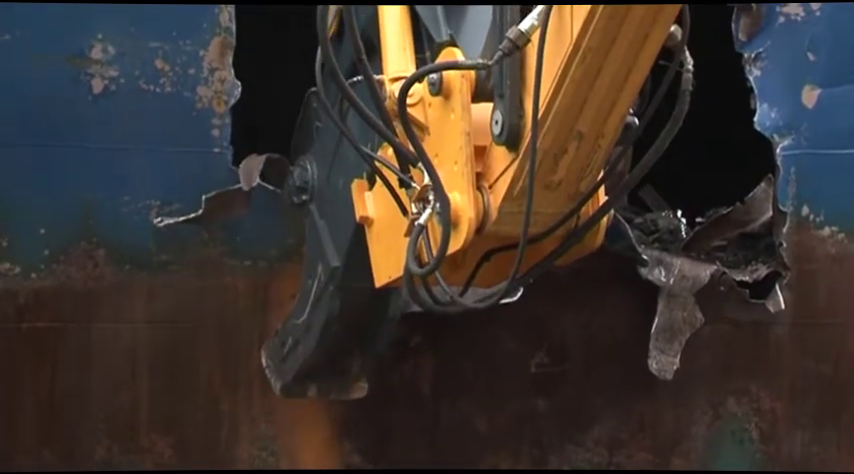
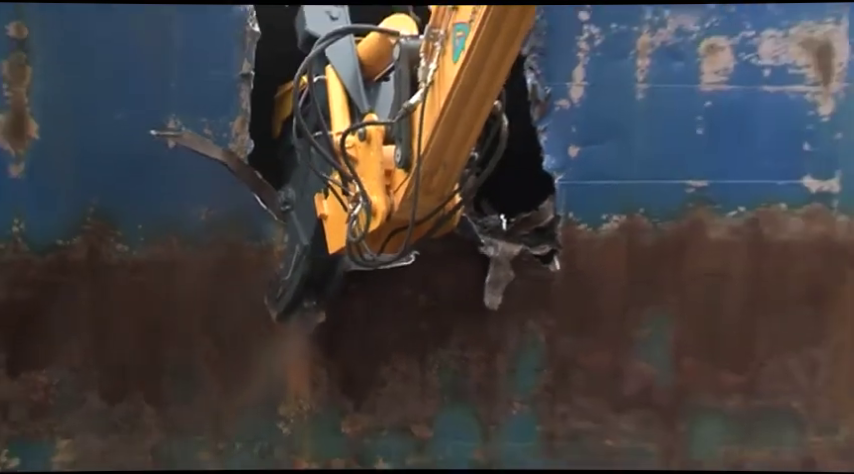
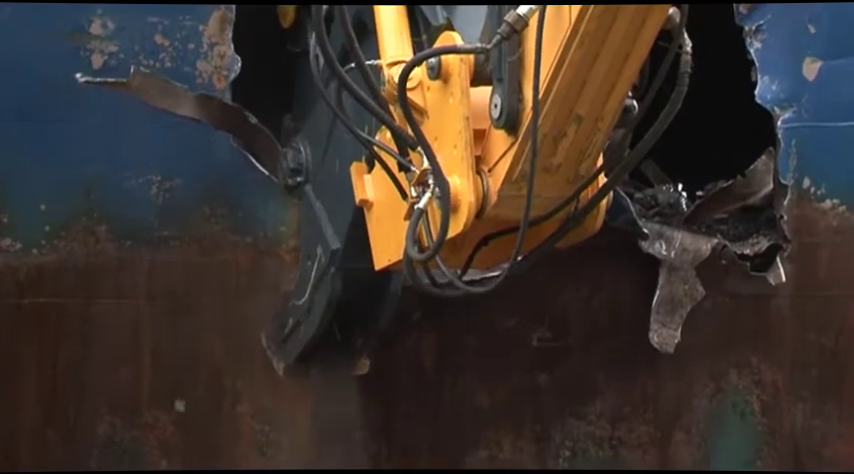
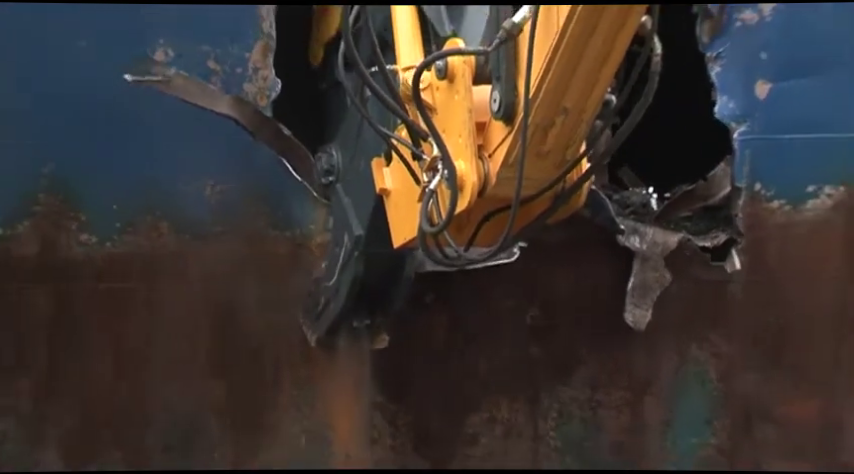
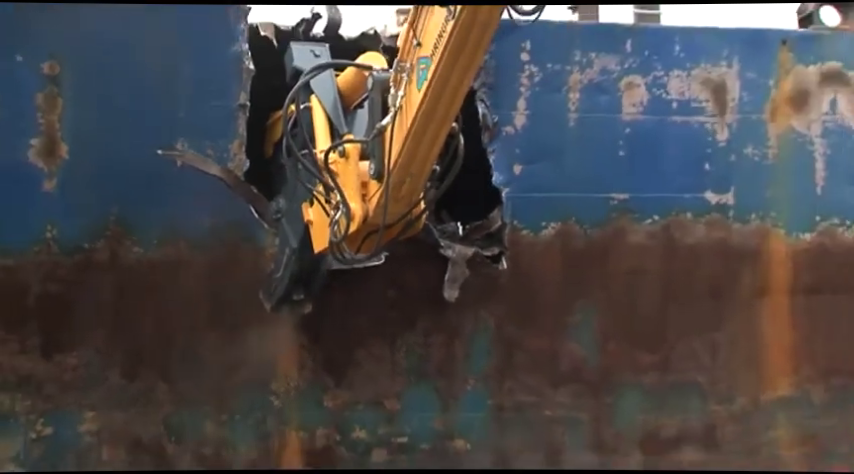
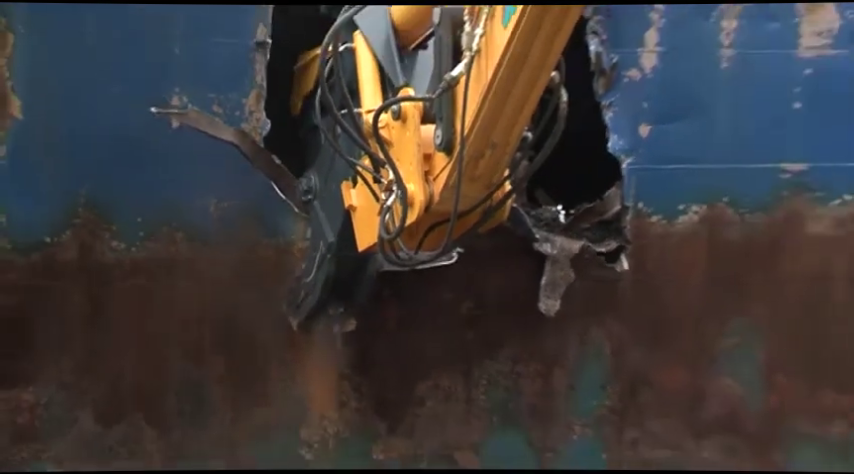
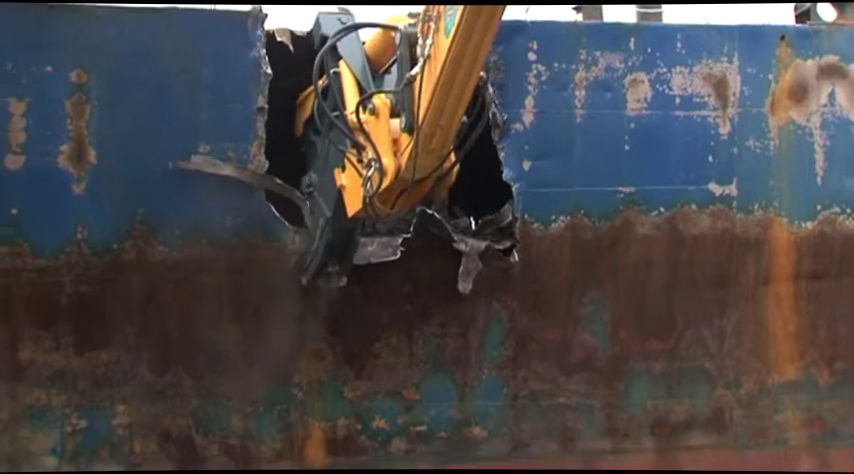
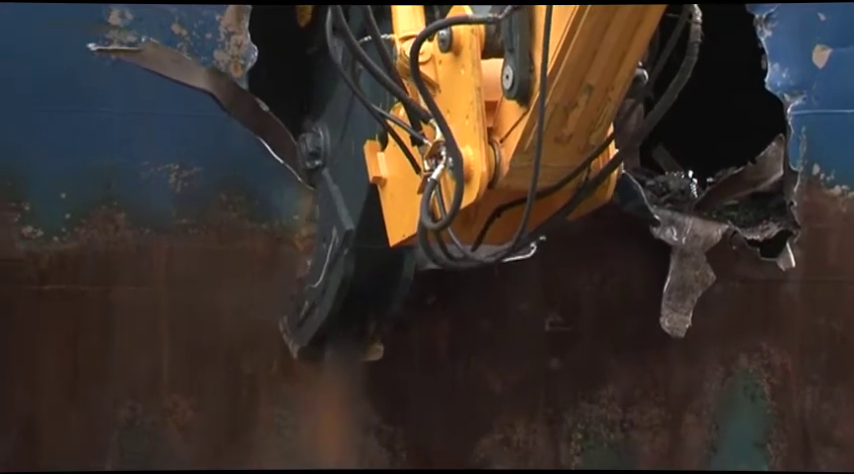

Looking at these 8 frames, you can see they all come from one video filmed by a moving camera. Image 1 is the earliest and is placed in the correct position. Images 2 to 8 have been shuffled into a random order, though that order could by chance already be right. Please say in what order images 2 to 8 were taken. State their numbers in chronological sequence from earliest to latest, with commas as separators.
3, 8, 4, 6, 2, 5, 7
